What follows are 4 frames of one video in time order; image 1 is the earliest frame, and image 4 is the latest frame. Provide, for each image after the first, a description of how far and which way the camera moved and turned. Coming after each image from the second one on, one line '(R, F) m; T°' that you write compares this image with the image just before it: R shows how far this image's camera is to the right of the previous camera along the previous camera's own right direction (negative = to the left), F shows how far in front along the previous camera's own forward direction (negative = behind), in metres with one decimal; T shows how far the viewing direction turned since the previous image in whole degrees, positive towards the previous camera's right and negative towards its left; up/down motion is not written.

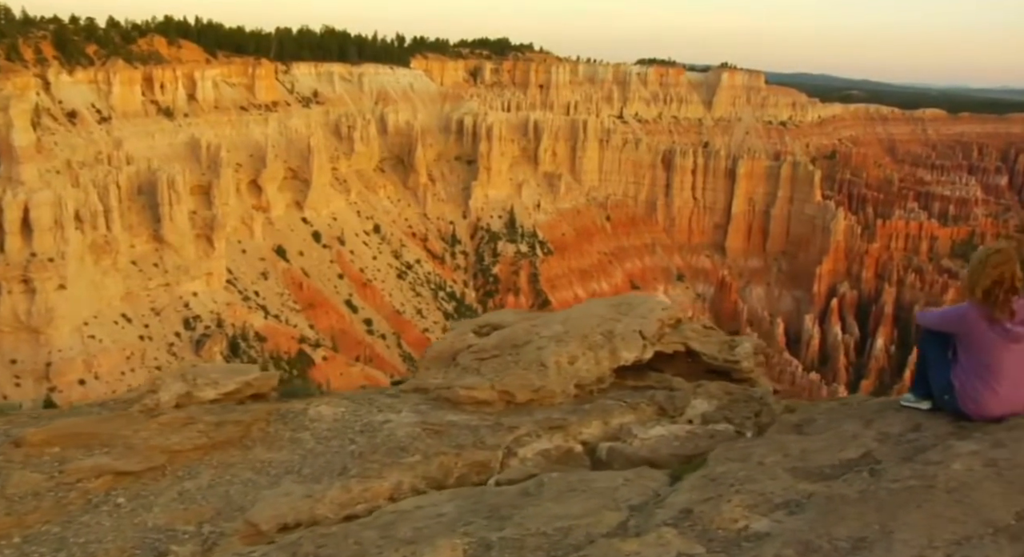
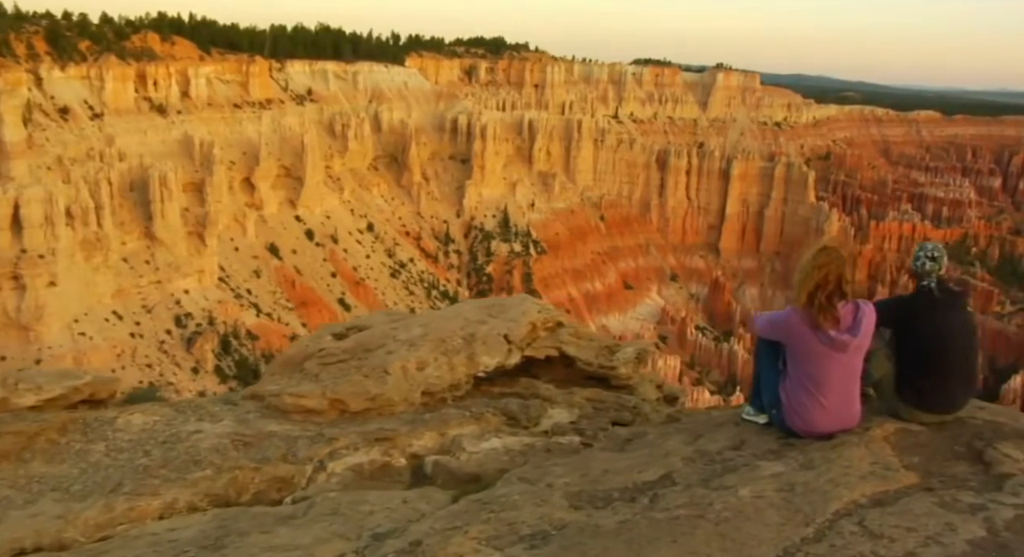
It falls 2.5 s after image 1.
(+1.4, +0.5) m; 0°
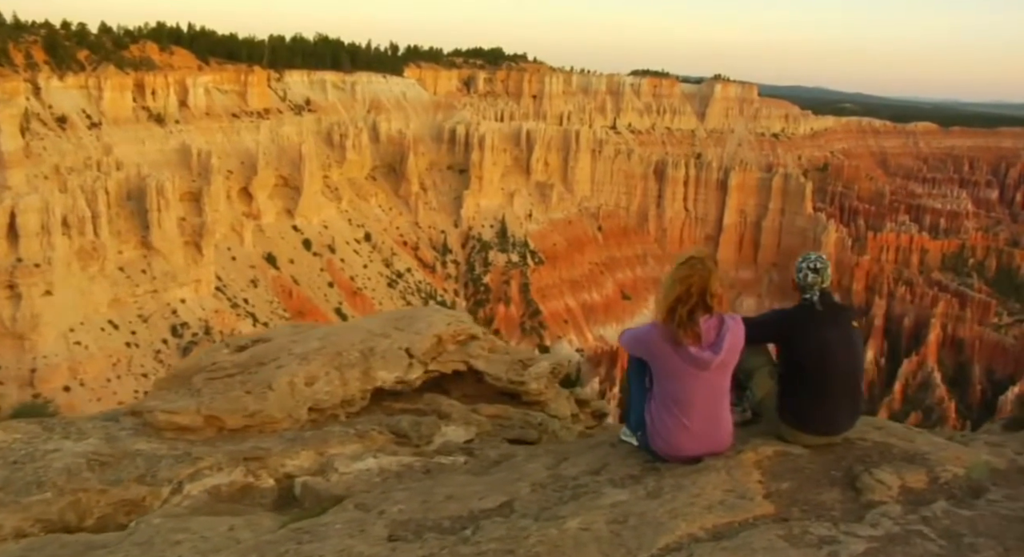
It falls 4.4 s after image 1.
(+0.9, +0.3) m; 0°
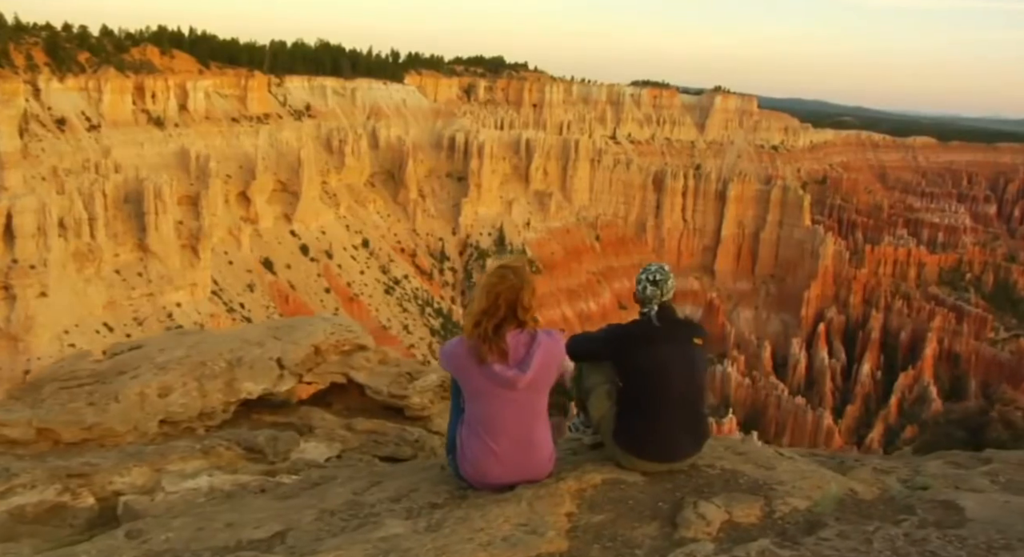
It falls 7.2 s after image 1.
(+1.1, +0.4) m; 0°
